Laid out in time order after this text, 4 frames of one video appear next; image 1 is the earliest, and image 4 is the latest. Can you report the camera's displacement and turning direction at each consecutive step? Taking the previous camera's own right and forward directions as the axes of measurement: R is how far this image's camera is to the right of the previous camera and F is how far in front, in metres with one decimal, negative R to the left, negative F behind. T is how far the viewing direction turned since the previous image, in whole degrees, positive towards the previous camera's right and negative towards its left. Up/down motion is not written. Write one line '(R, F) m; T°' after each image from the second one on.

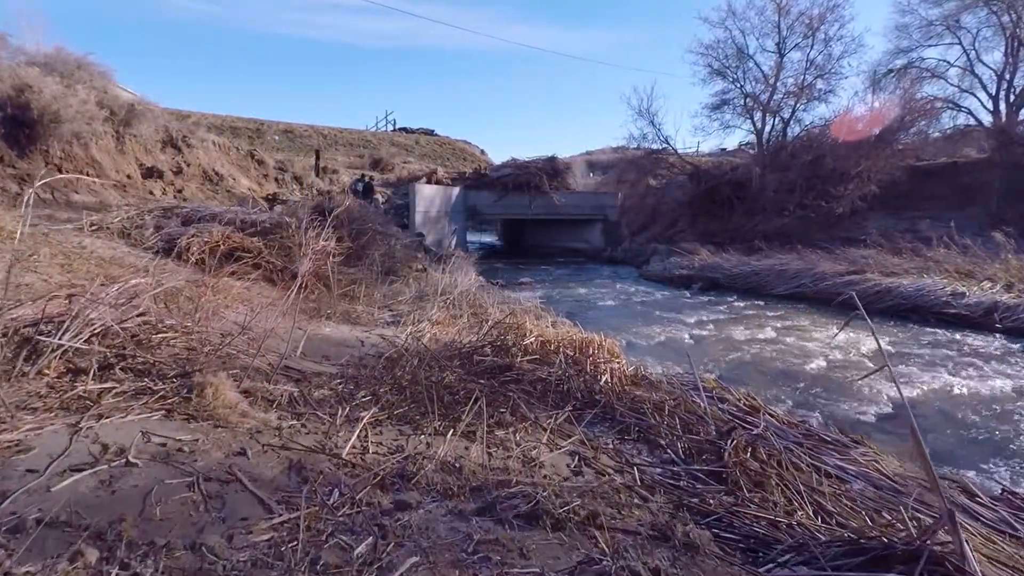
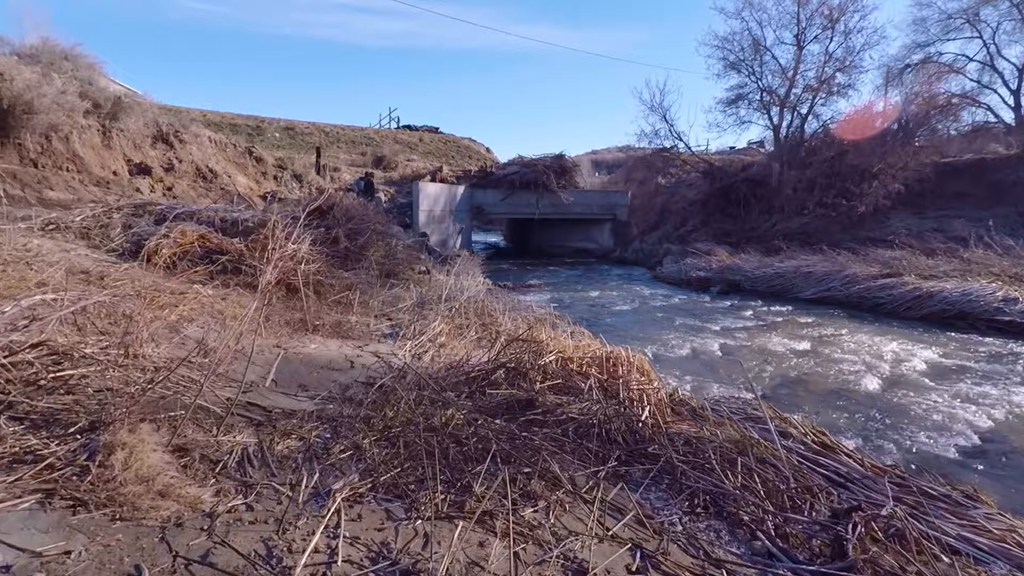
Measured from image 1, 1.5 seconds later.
(-0.1, +1.0) m; 0°
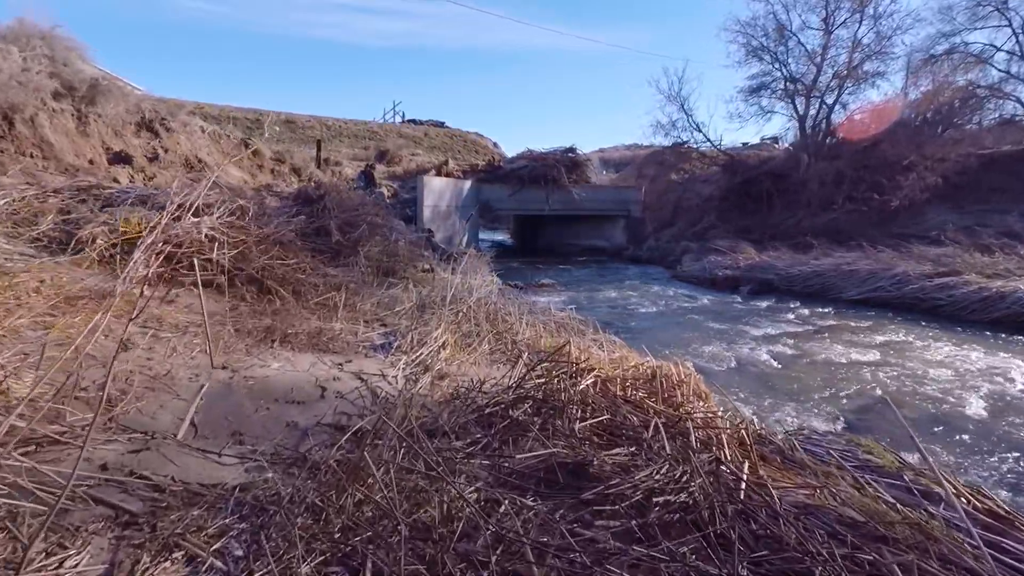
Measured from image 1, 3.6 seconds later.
(-0.1, +1.4) m; -1°
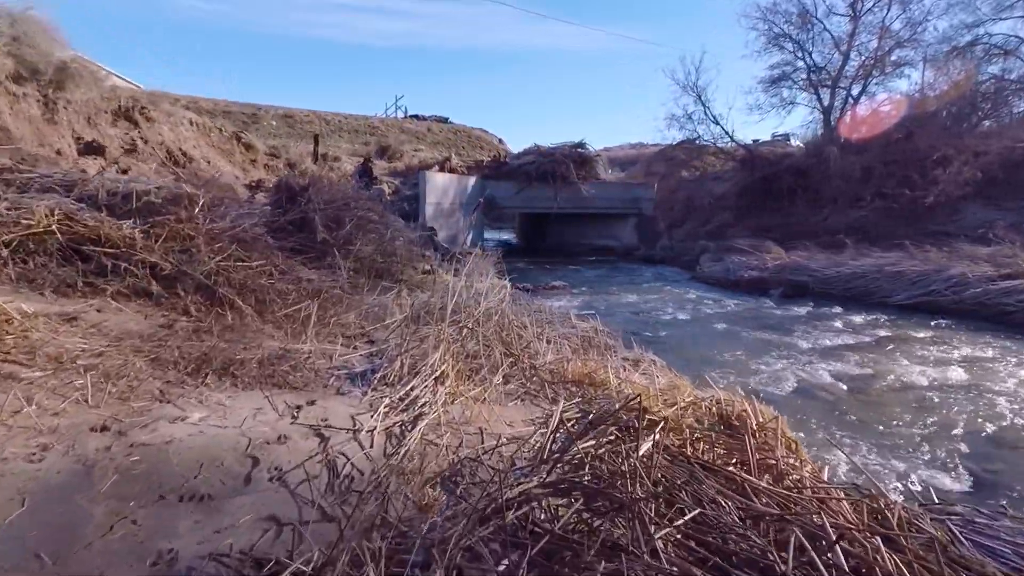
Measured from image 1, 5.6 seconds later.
(-0.1, +1.3) m; 0°
